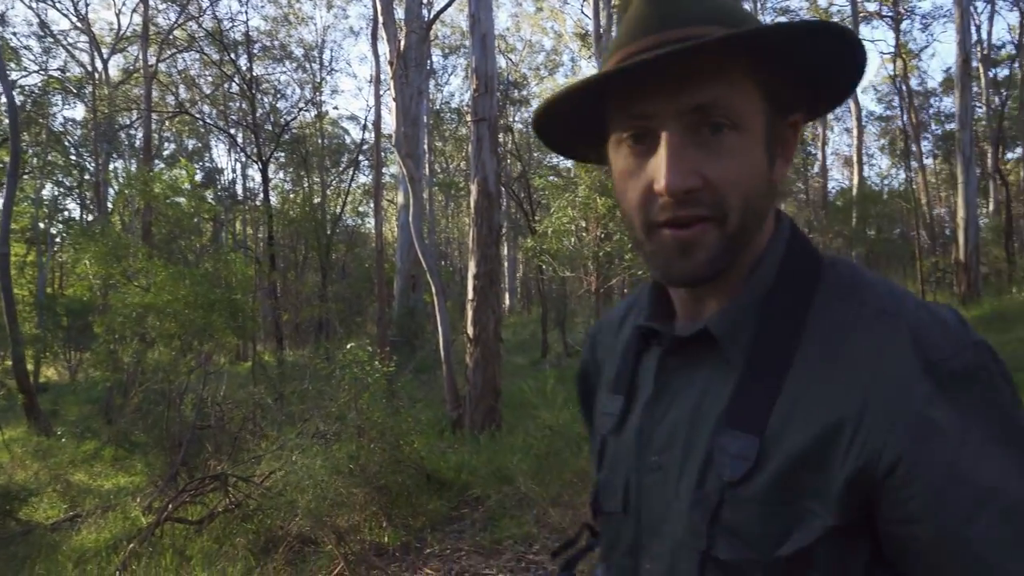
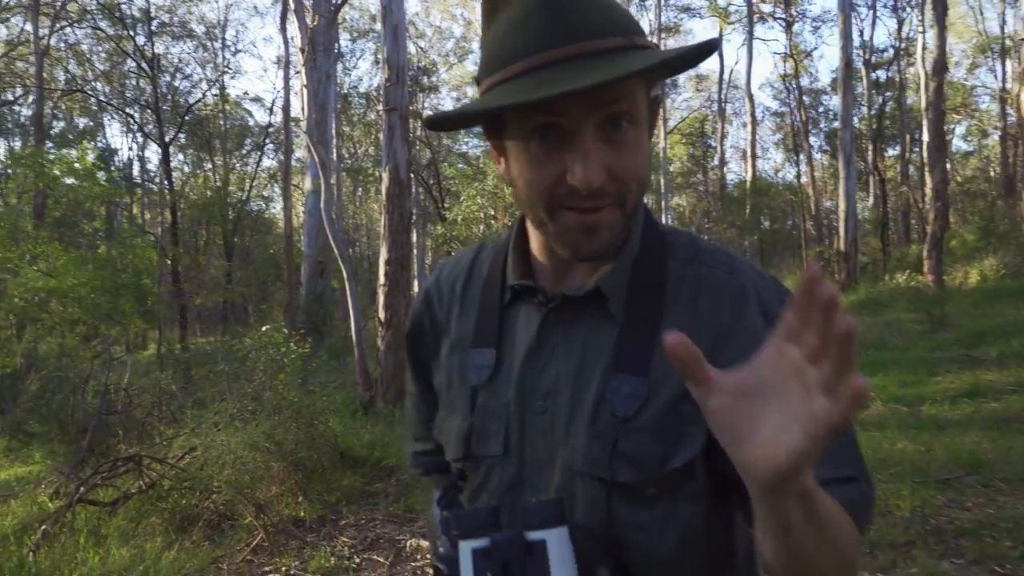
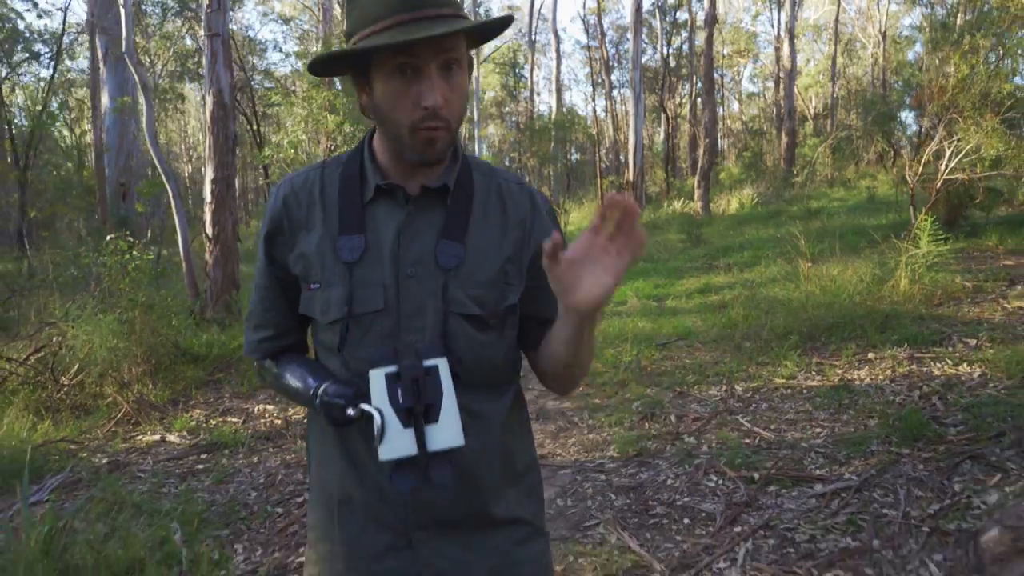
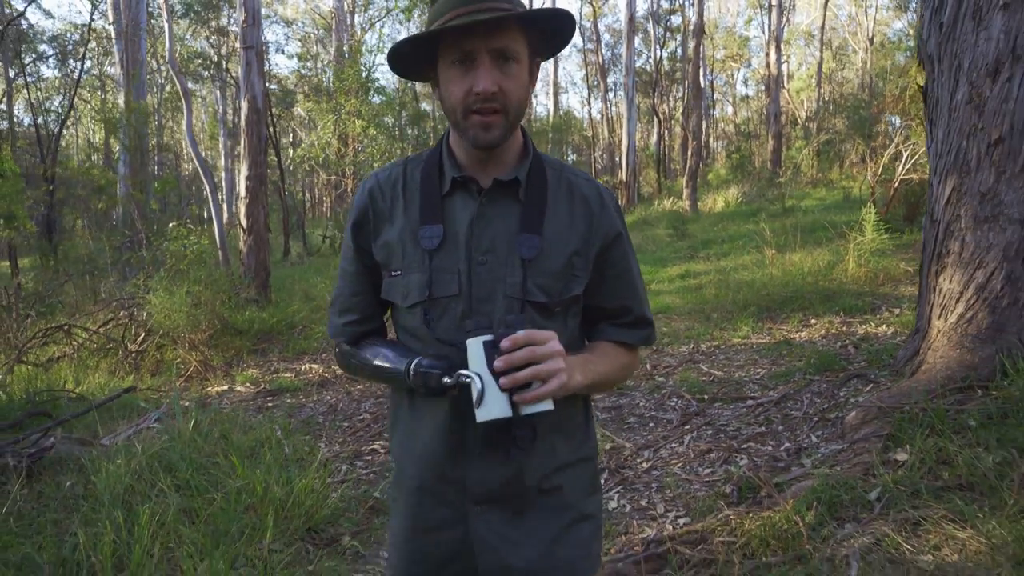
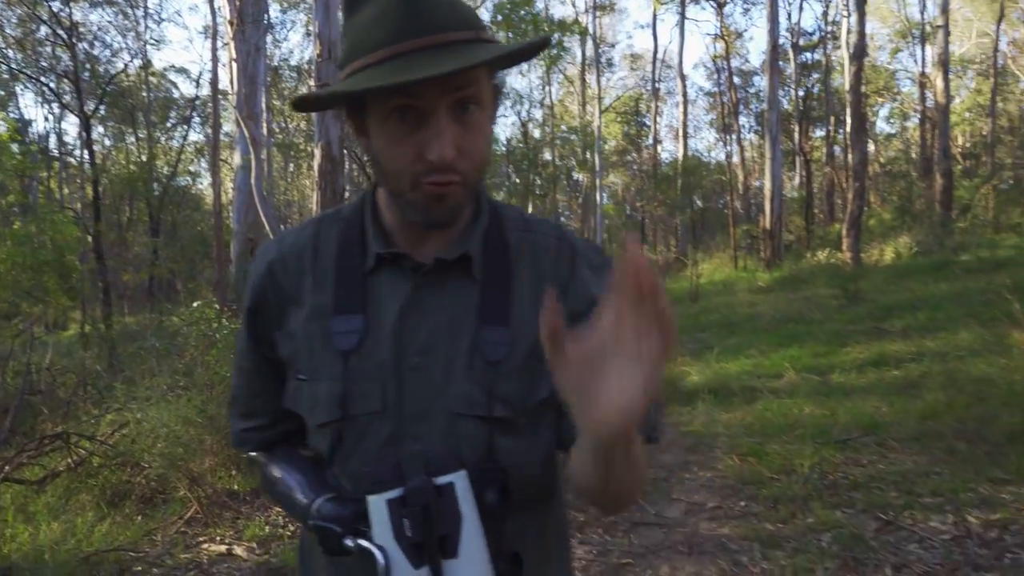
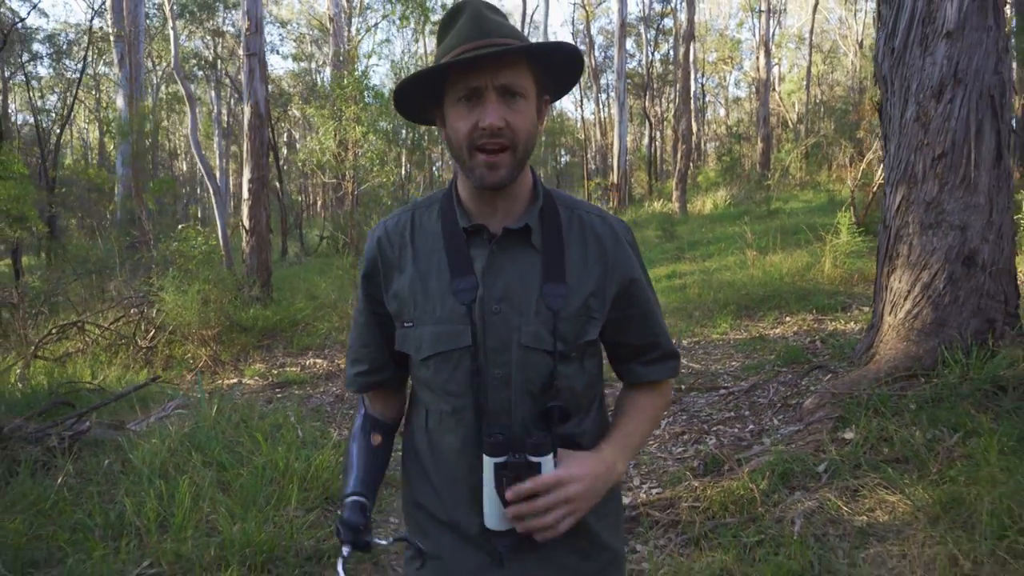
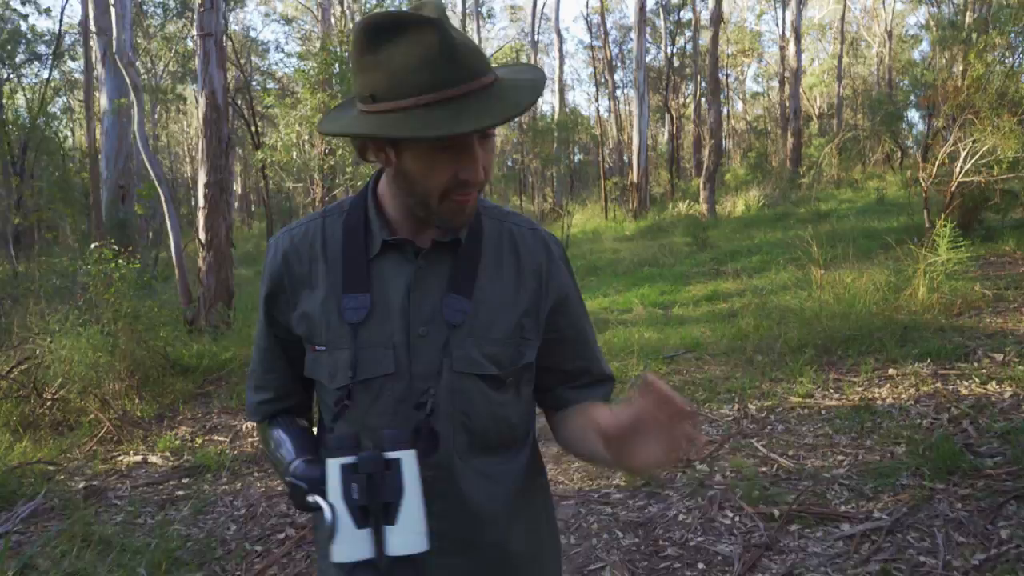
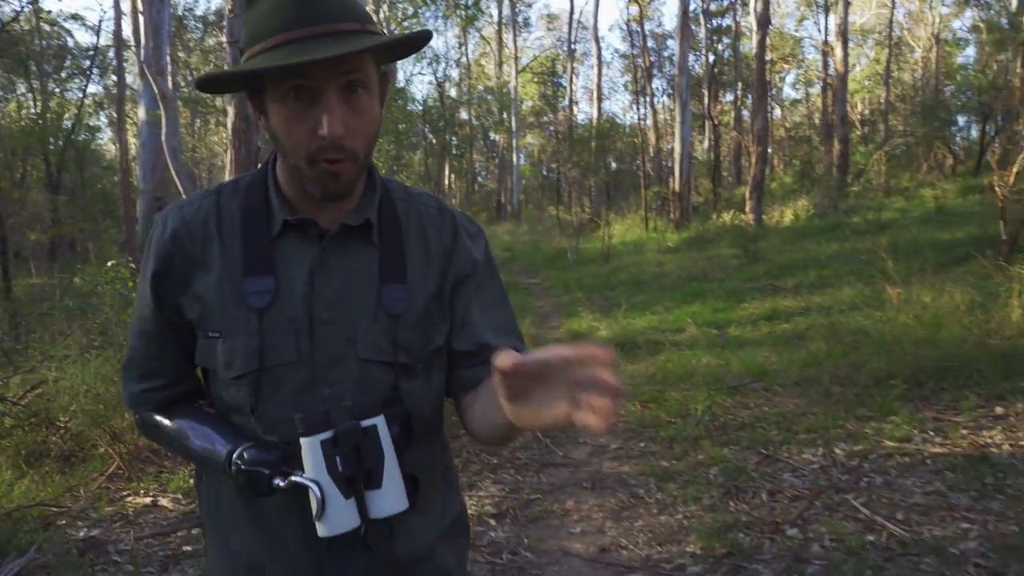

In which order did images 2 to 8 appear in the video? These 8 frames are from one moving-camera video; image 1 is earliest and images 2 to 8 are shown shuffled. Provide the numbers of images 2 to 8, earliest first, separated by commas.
2, 5, 8, 7, 3, 4, 6
